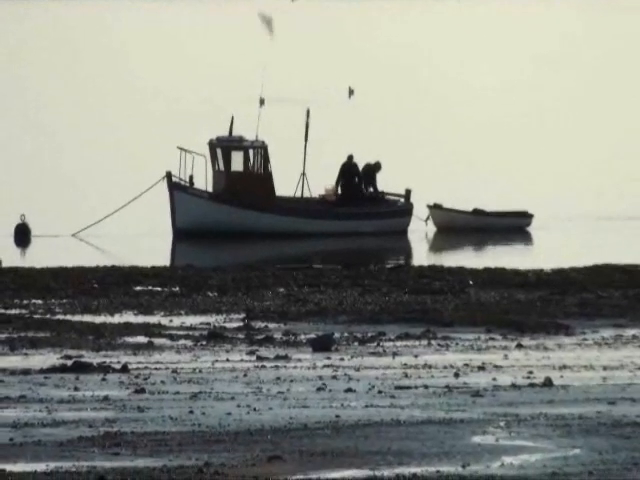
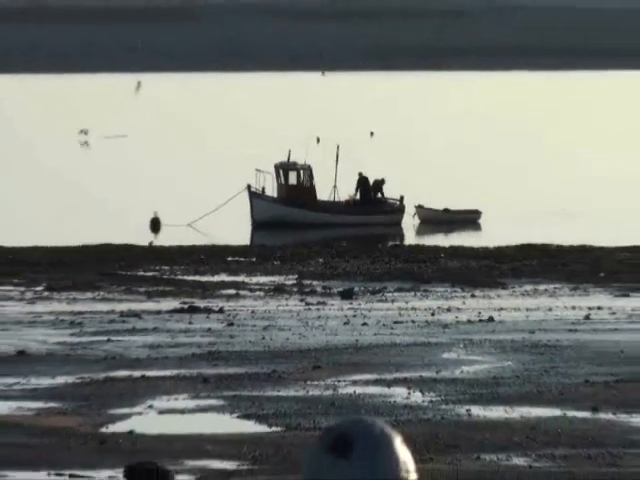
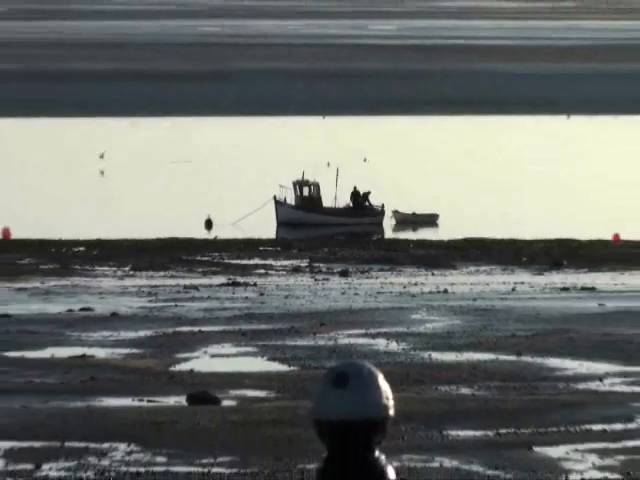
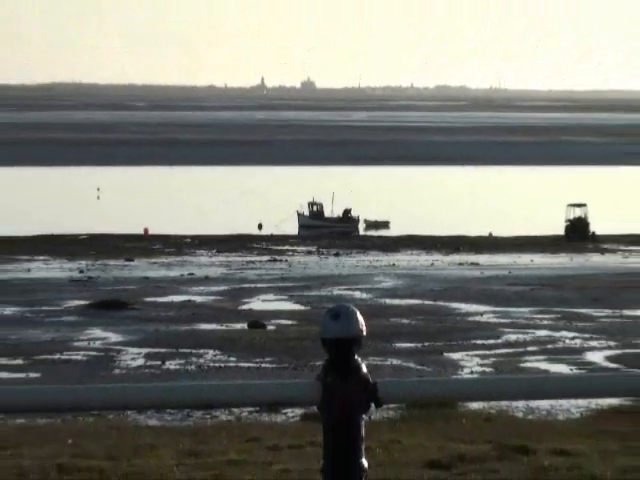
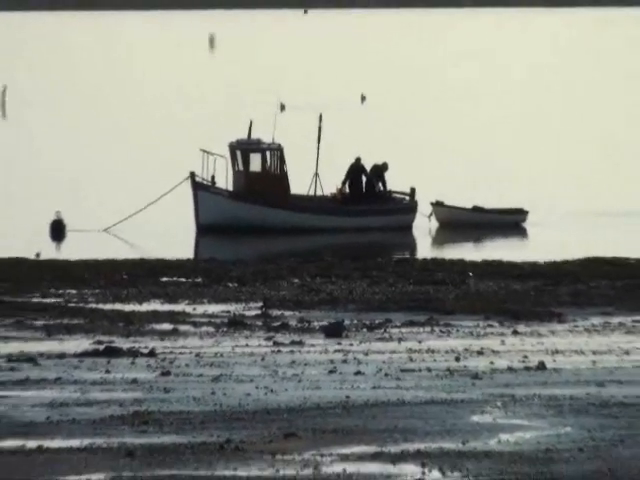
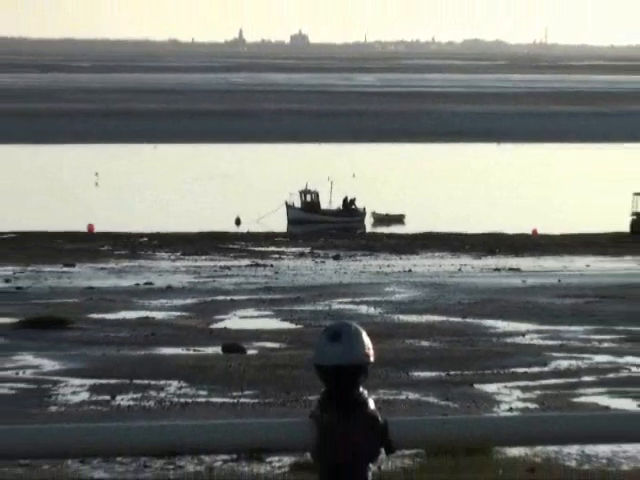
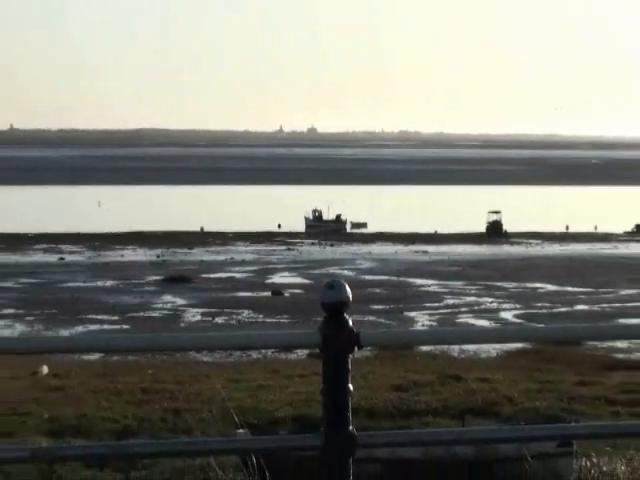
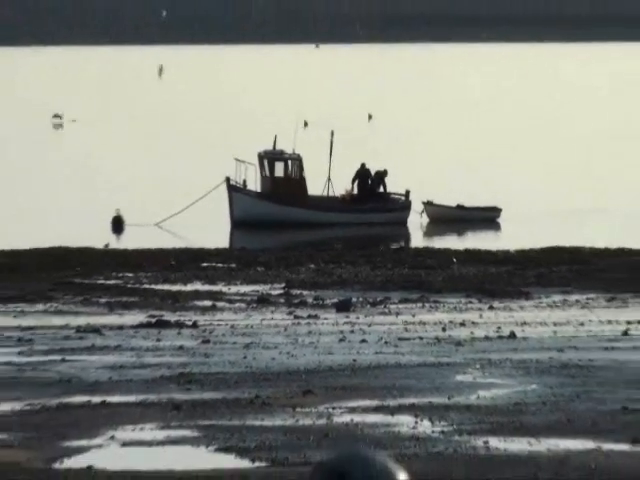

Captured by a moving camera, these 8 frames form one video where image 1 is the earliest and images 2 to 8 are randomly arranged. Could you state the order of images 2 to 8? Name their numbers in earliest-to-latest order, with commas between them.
5, 8, 2, 3, 6, 4, 7
